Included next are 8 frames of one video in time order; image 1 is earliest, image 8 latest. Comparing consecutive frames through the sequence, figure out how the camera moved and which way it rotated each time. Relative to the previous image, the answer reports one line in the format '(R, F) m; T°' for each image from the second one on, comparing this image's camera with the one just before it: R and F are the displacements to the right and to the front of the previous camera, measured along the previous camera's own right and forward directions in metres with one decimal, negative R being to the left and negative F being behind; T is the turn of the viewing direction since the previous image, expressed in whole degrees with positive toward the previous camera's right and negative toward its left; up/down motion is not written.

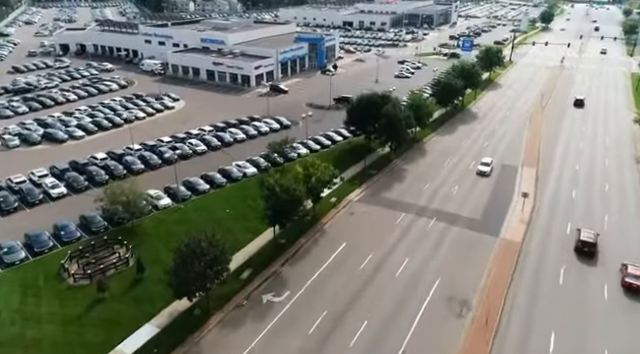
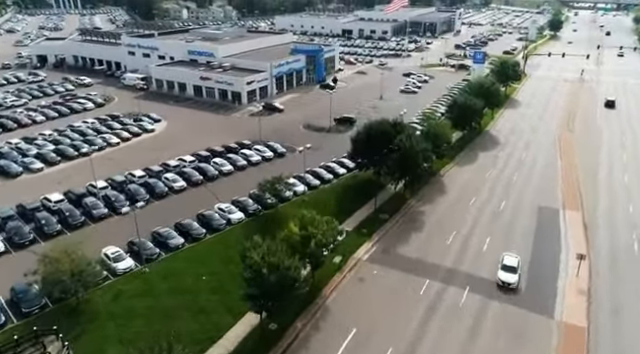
(-0.2, +7.7) m; 0°
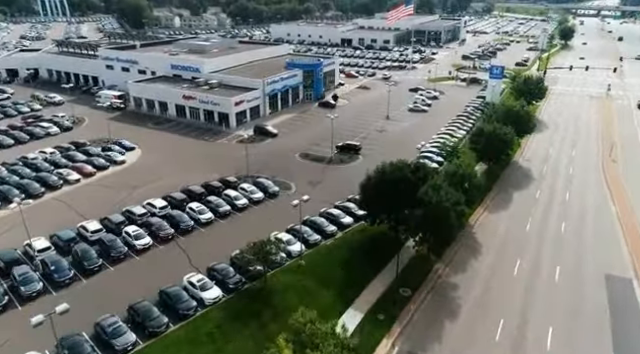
(-0.2, +8.7) m; 0°
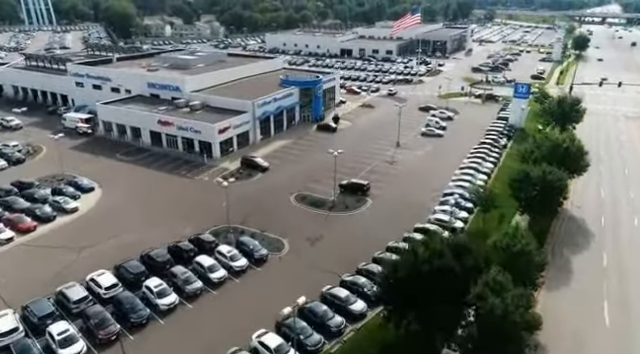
(-0.2, +9.5) m; 0°
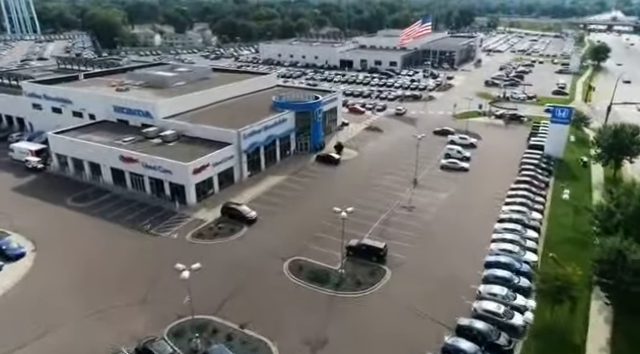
(-0.3, +10.4) m; 0°
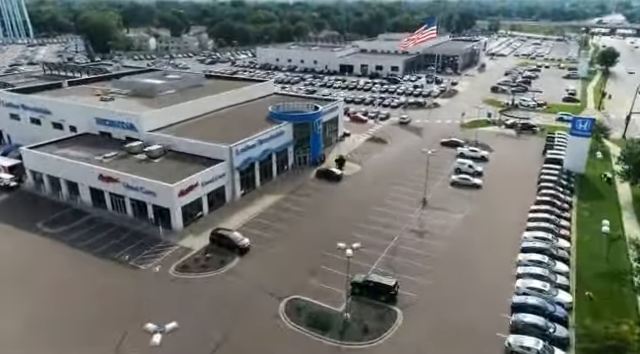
(-0.1, +4.2) m; 0°
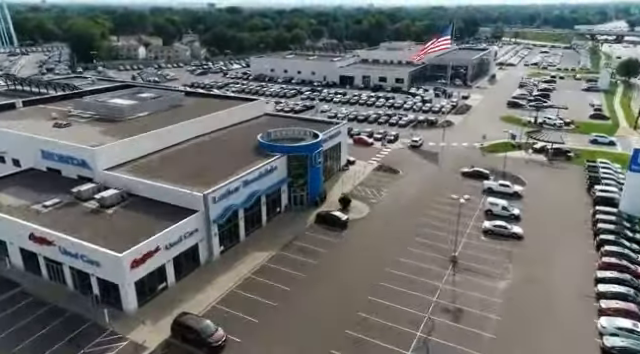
(-0.2, +9.4) m; 0°
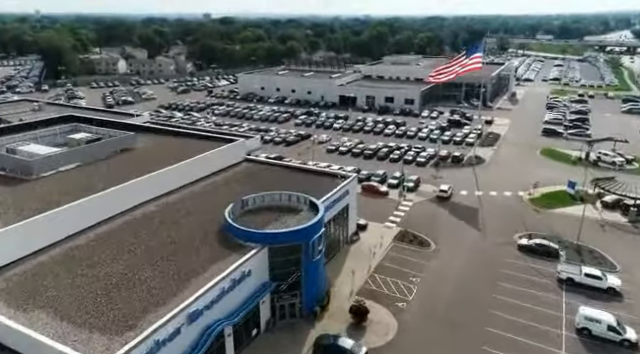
(-0.2, +15.2) m; 0°
